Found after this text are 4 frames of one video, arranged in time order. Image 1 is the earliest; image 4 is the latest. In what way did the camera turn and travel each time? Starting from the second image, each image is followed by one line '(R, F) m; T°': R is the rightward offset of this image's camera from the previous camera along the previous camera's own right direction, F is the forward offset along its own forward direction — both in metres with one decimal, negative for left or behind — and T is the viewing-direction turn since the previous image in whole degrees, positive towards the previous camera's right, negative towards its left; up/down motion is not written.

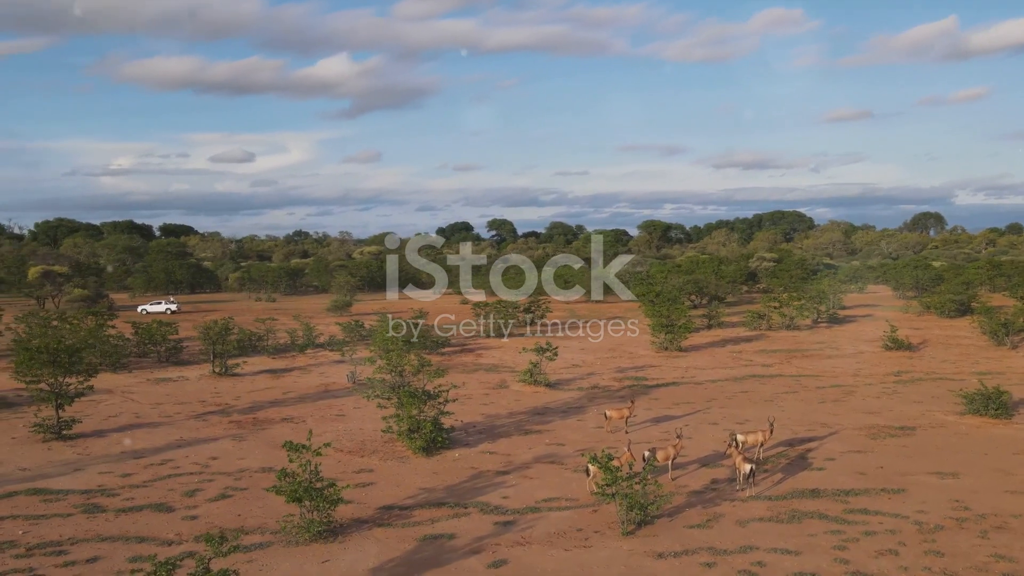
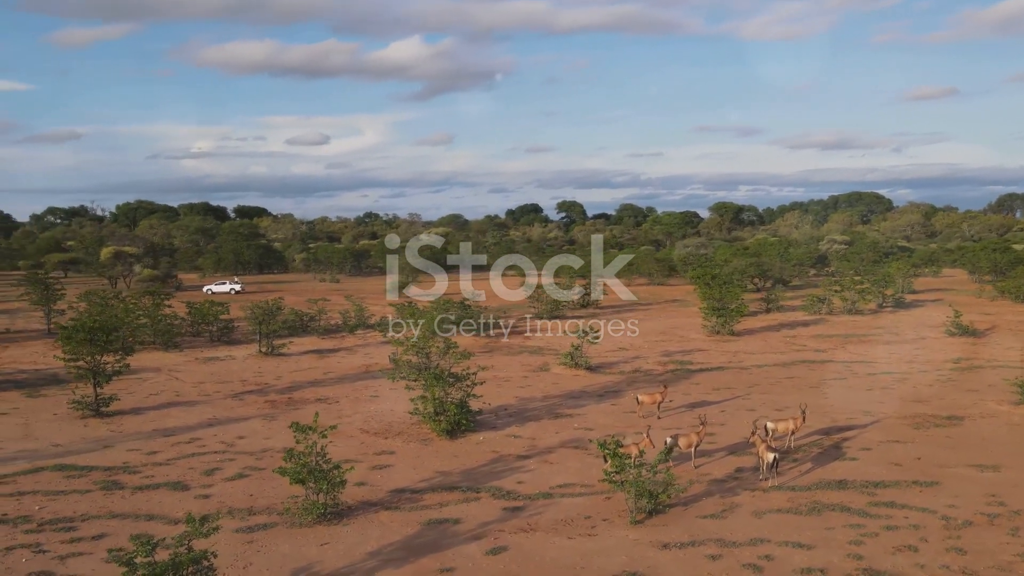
(+0.6, +0.2) m; -4°
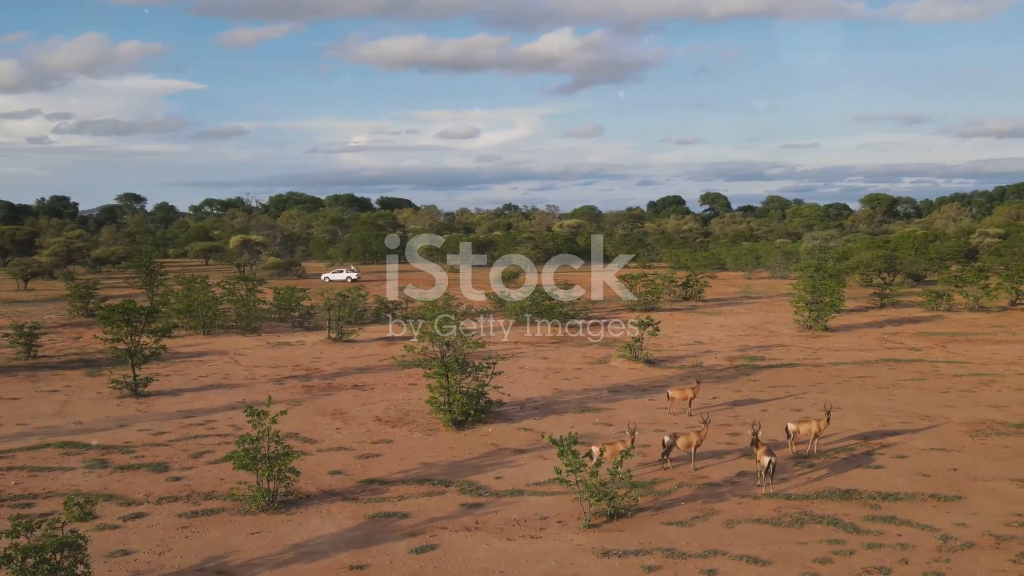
(+1.8, +0.7) m; -8°
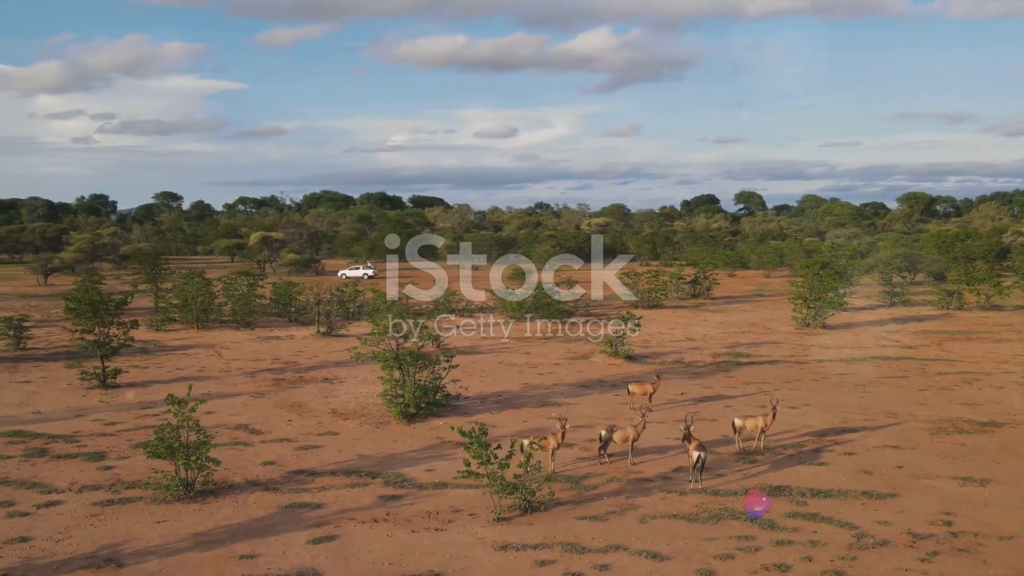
(+1.1, +0.2) m; -2°
